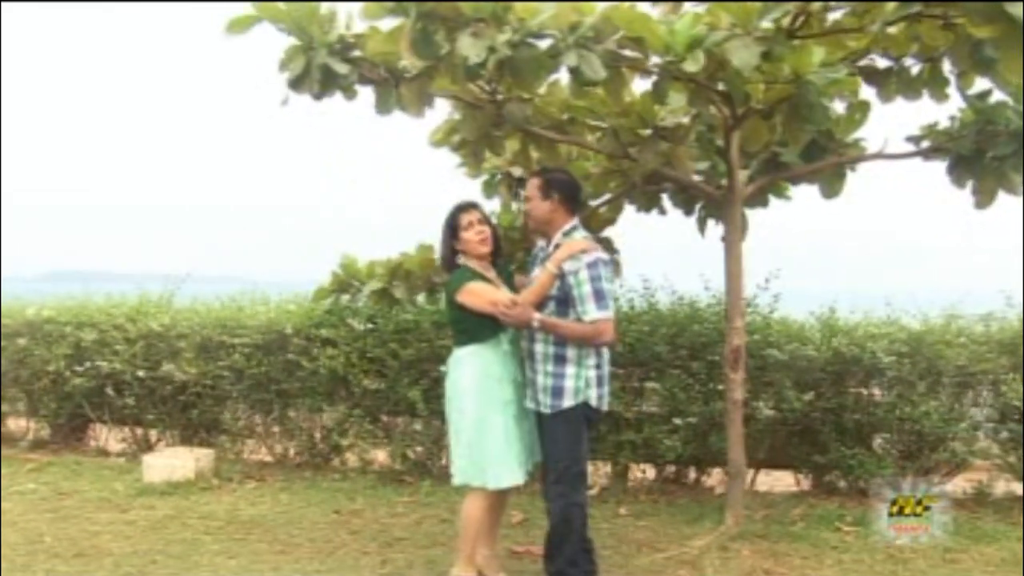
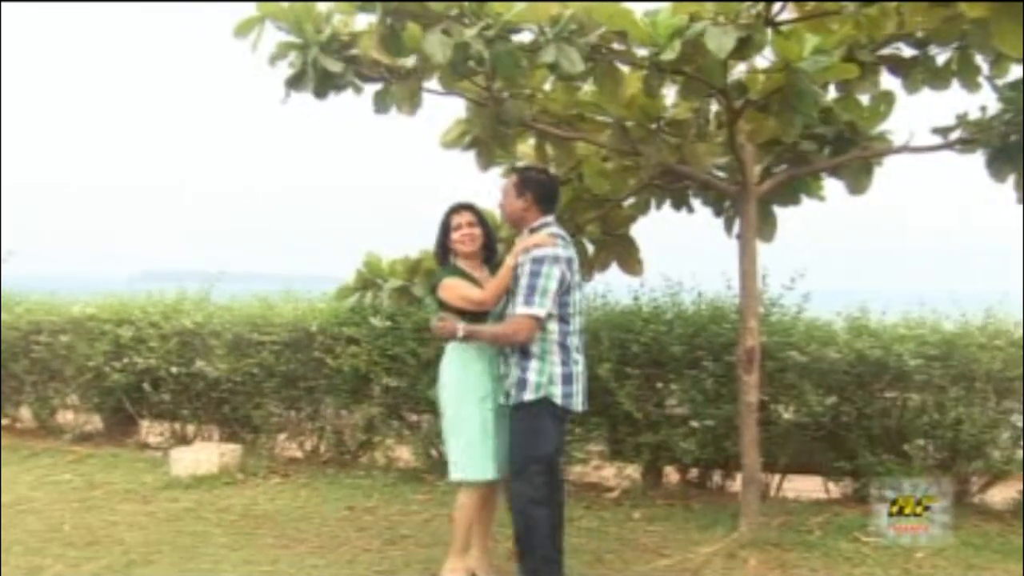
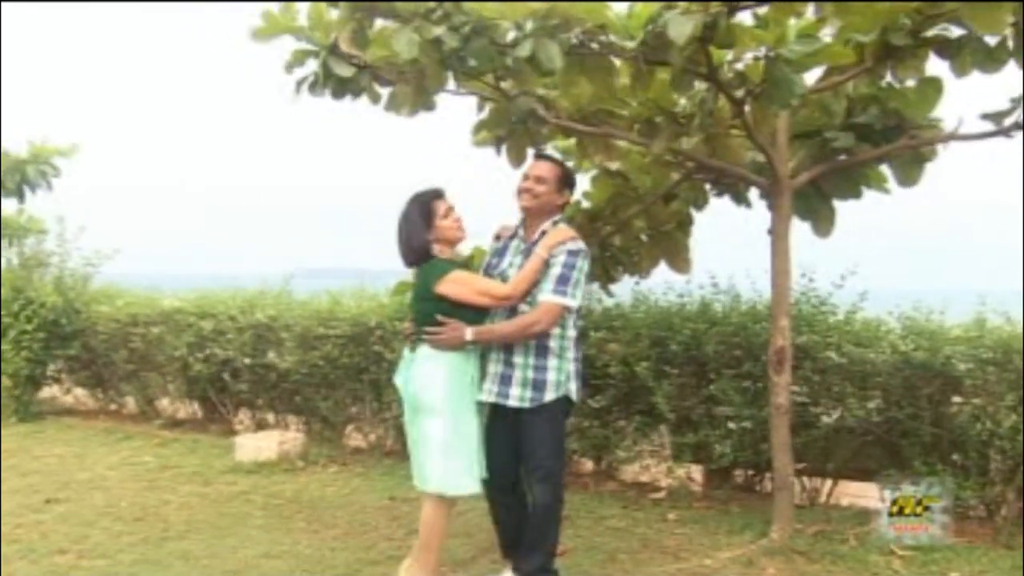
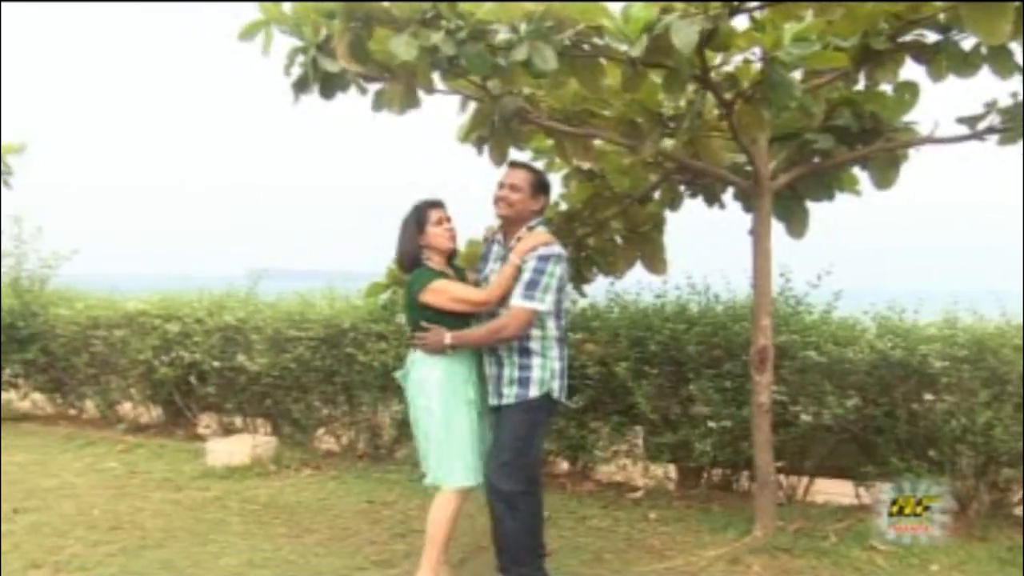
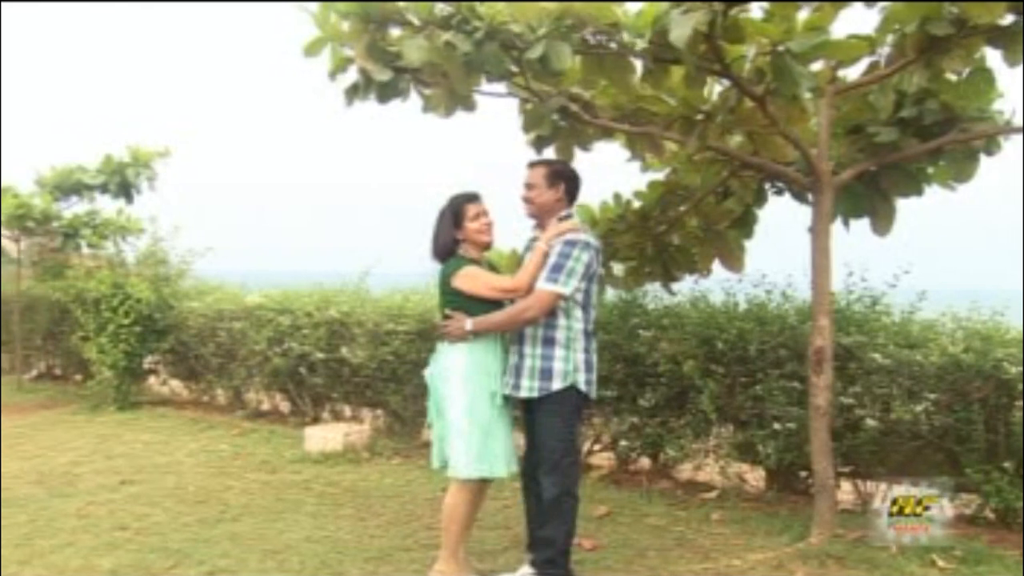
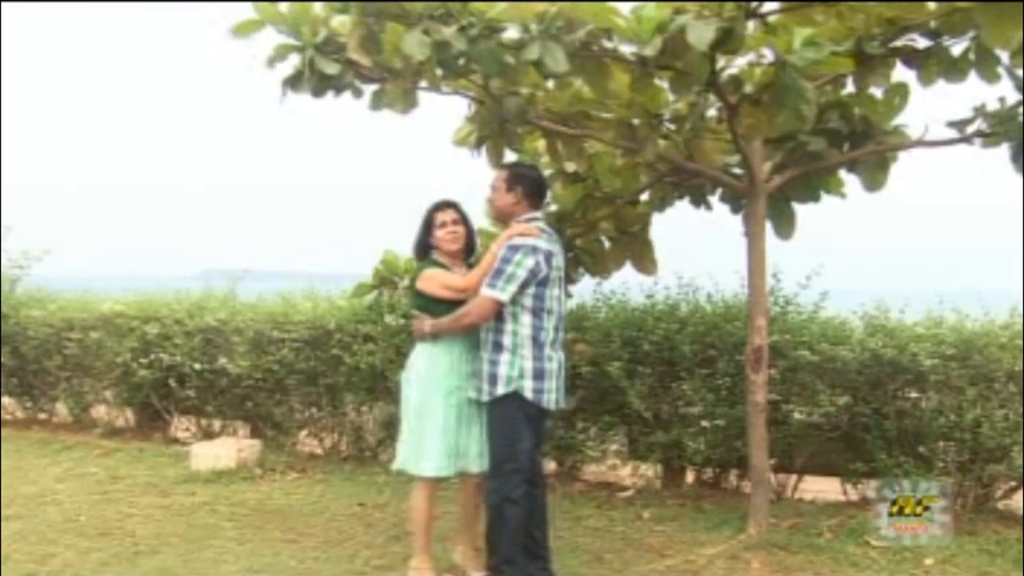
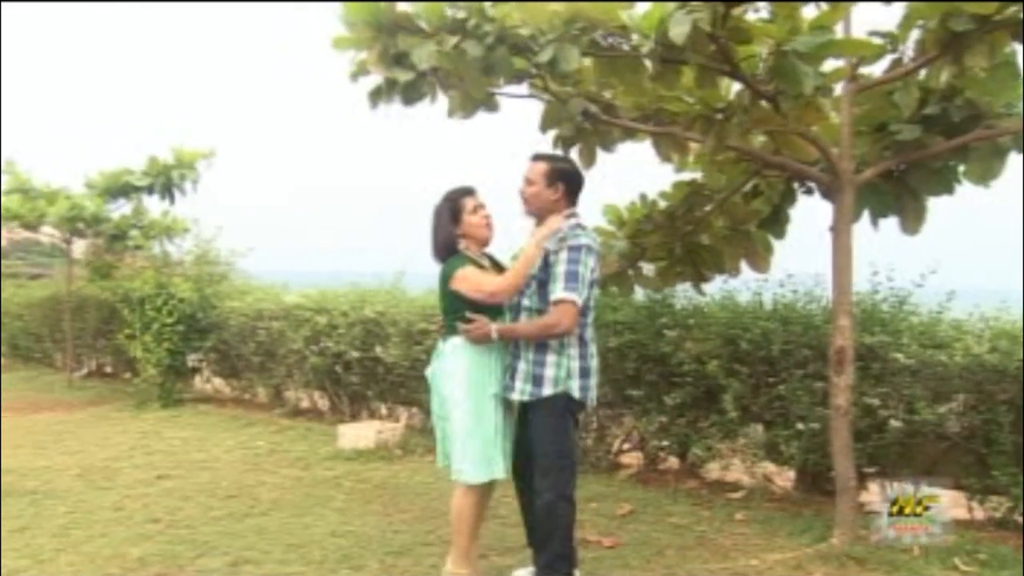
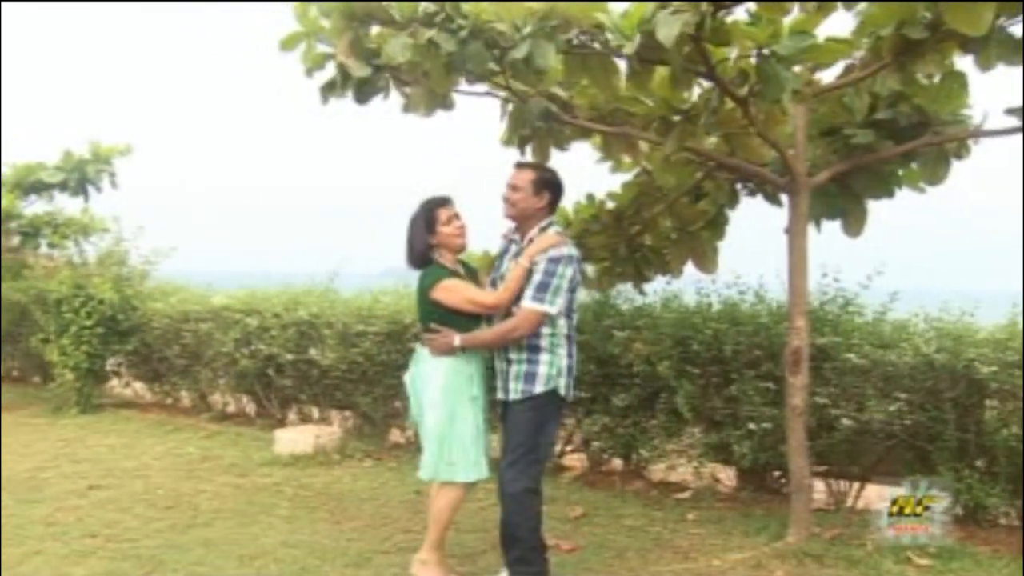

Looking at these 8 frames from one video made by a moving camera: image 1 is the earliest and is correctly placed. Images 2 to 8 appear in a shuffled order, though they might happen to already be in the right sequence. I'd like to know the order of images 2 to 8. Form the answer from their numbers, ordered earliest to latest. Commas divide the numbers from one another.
2, 6, 4, 3, 8, 5, 7
